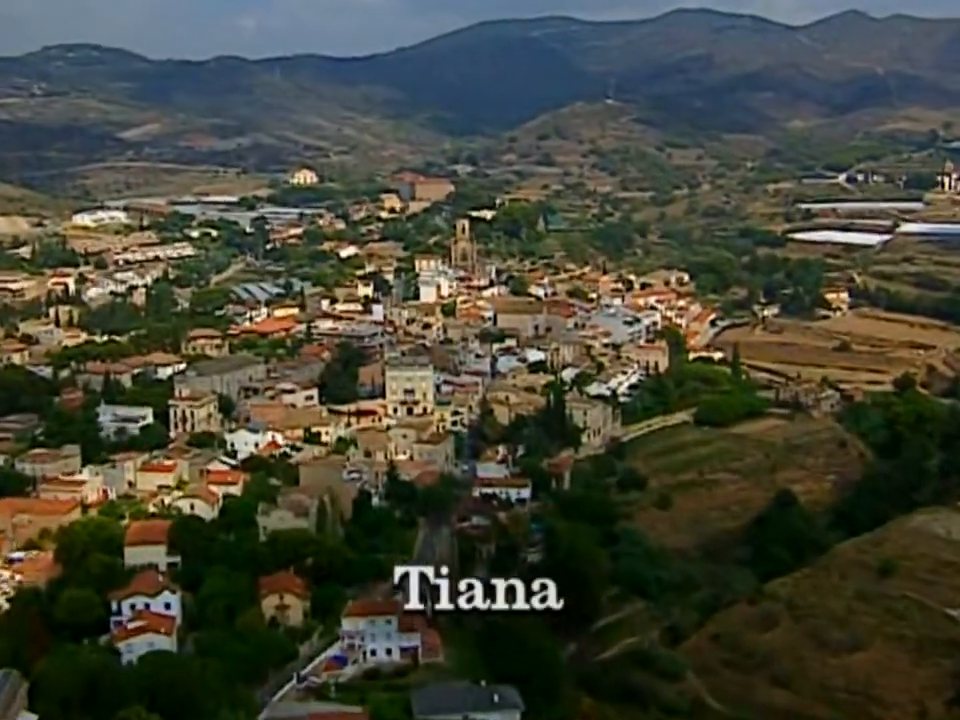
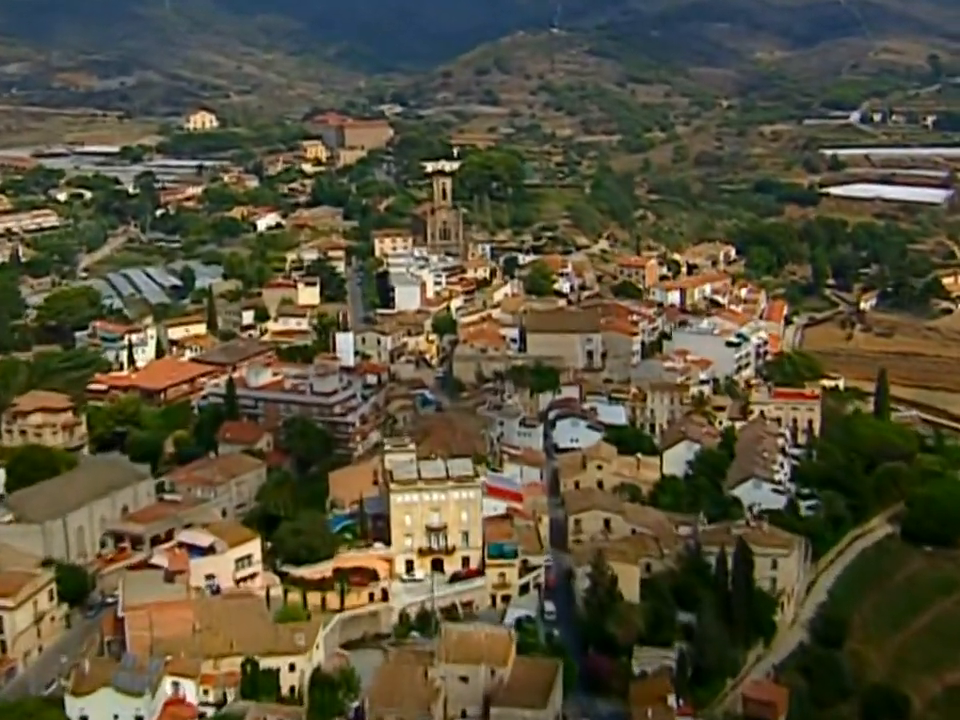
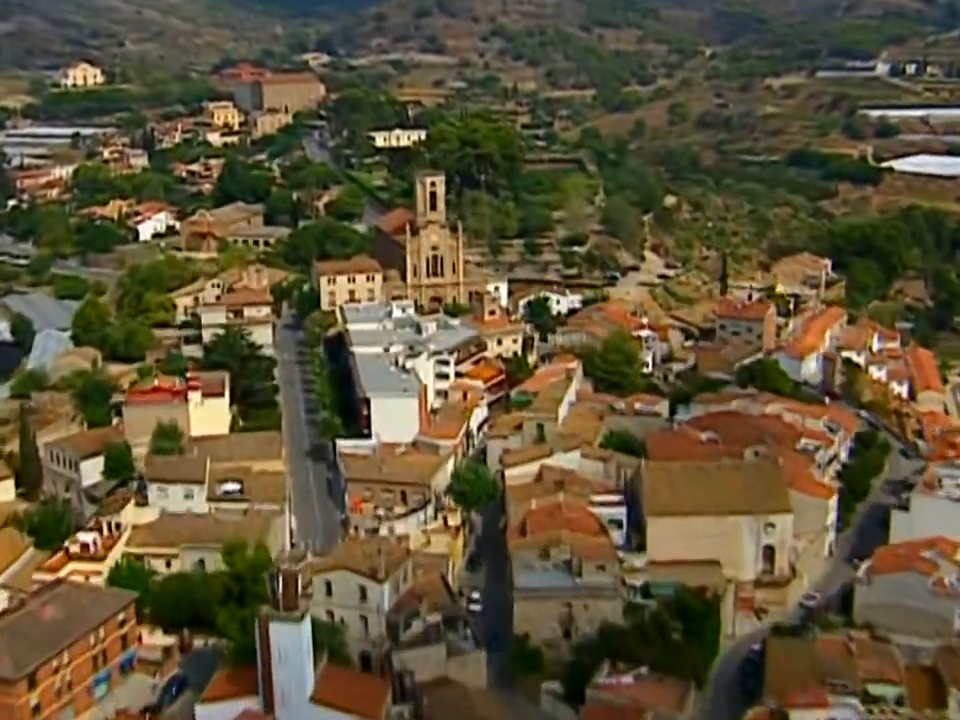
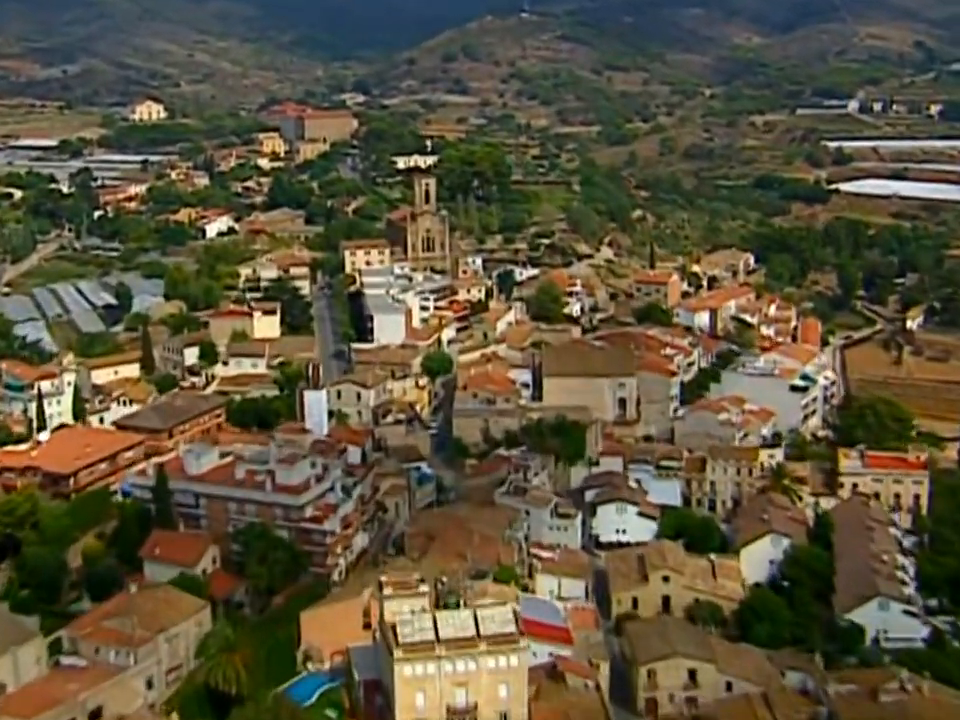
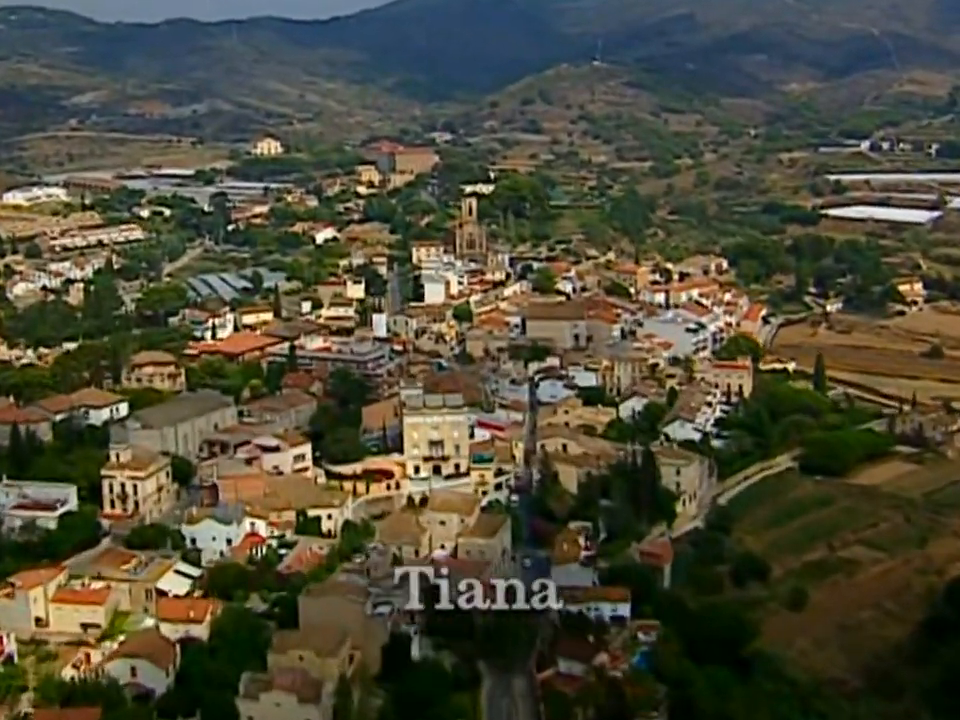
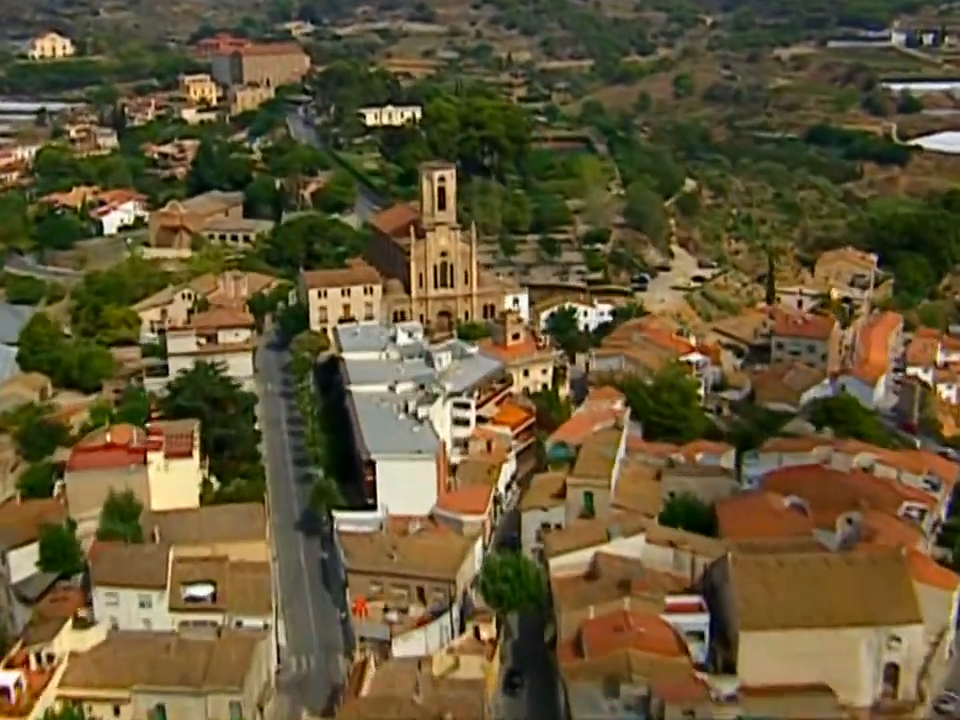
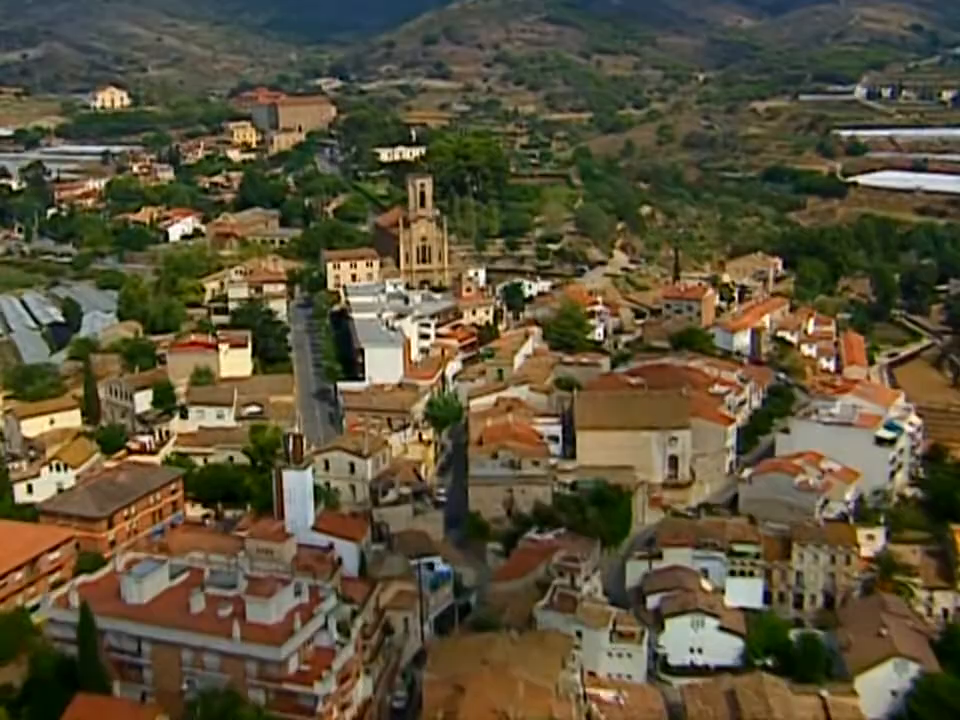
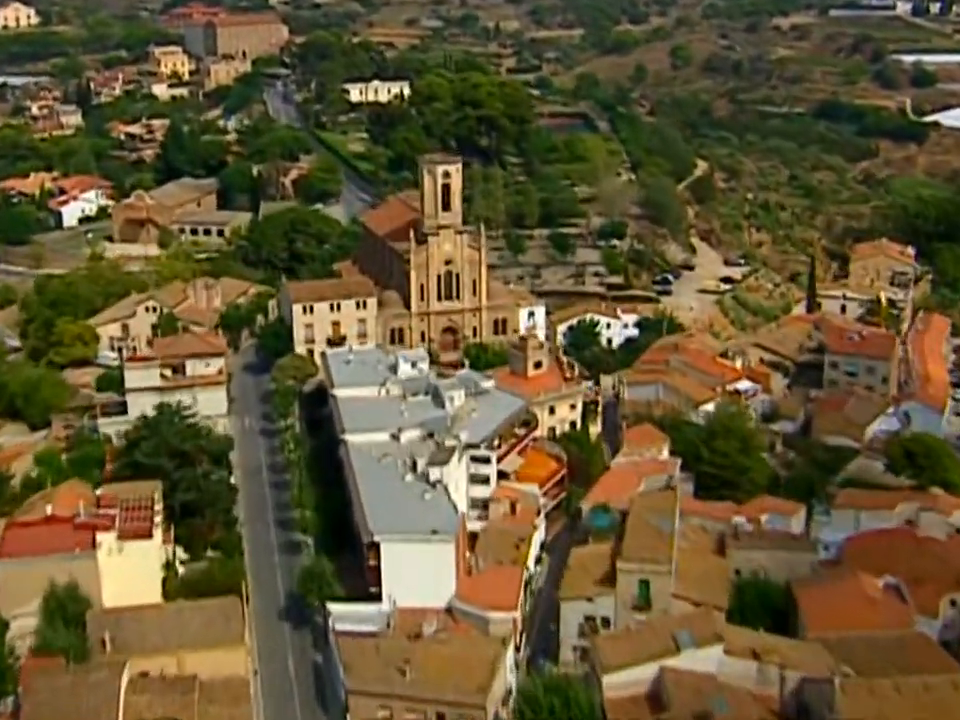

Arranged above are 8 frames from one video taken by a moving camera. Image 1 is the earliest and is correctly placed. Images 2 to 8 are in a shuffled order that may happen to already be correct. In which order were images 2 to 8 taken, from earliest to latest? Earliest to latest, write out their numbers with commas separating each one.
5, 2, 4, 7, 3, 6, 8
